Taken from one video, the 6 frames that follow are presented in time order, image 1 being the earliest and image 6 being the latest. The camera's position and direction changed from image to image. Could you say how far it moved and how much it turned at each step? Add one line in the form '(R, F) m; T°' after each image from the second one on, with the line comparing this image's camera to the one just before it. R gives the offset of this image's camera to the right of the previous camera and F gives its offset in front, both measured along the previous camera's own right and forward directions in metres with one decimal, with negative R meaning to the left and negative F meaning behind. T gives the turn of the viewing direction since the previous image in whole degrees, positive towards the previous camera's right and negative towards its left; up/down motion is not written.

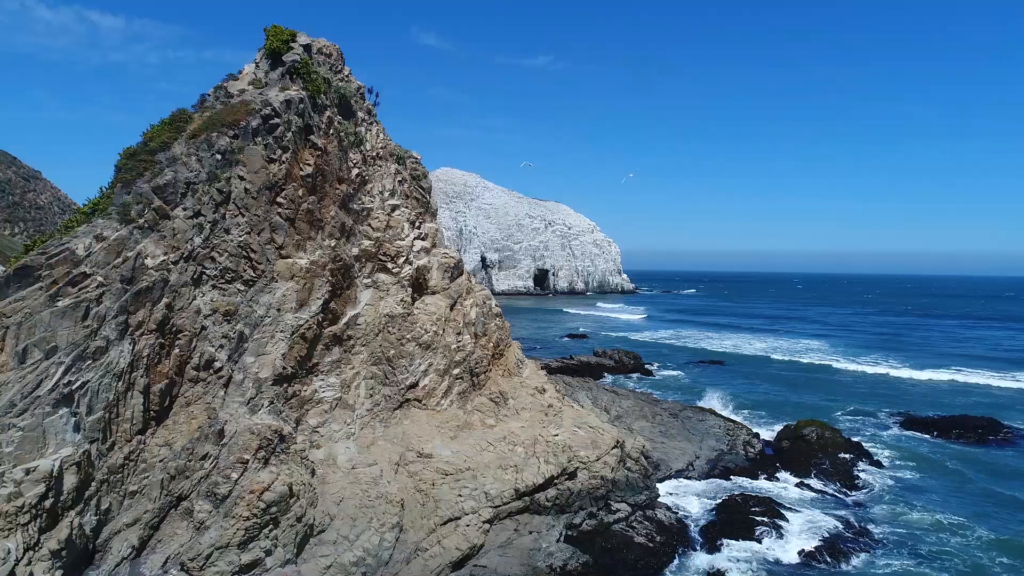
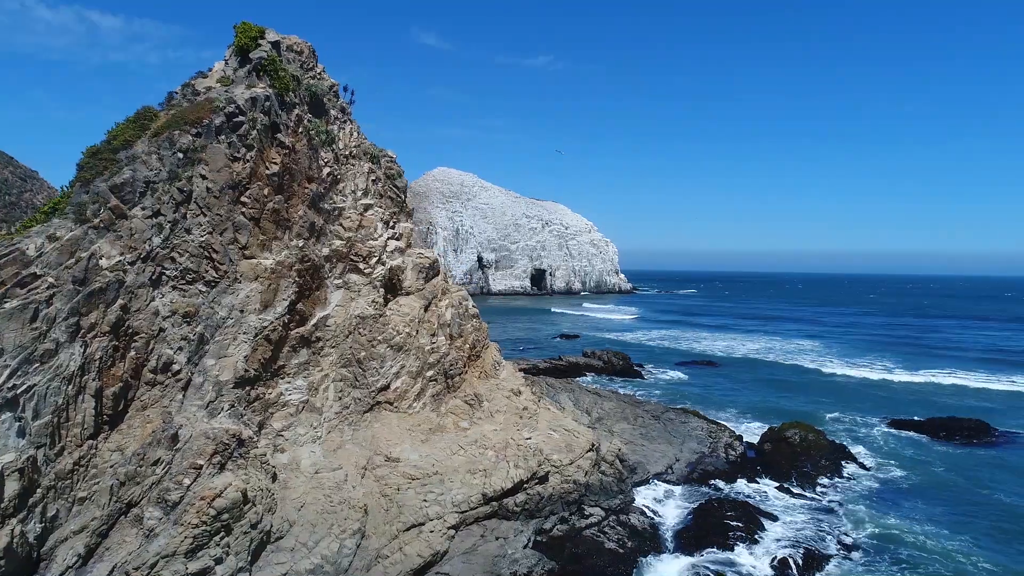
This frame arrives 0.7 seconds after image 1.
(+0.7, +0.2) m; 0°
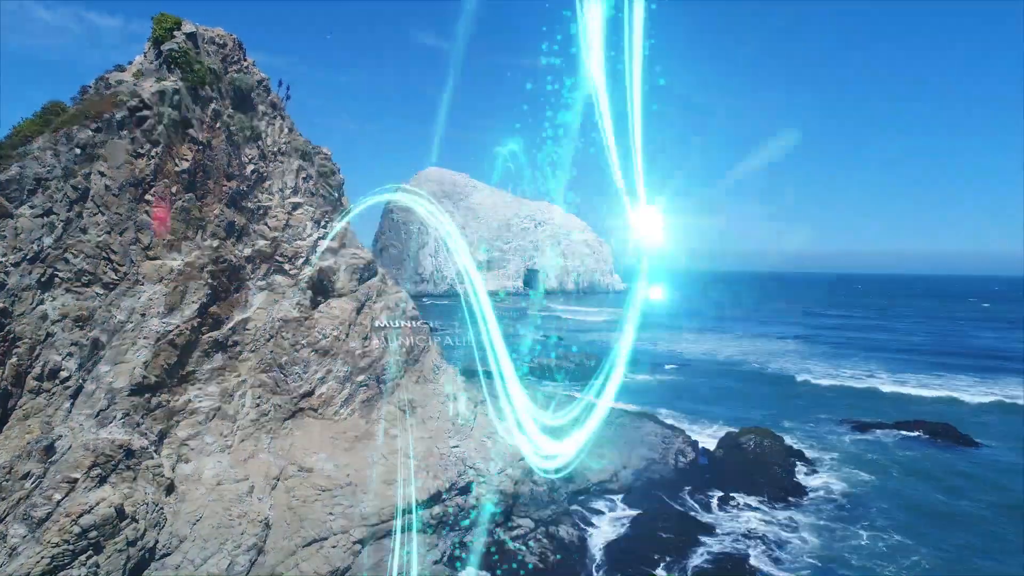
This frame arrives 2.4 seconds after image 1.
(+1.8, +0.6) m; 0°
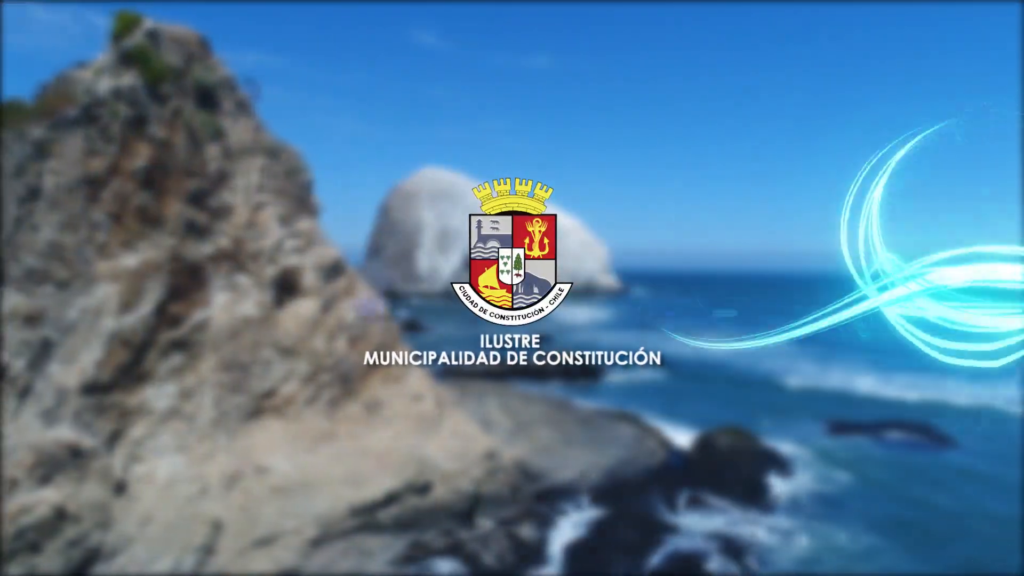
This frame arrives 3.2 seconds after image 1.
(+0.9, +0.1) m; 0°
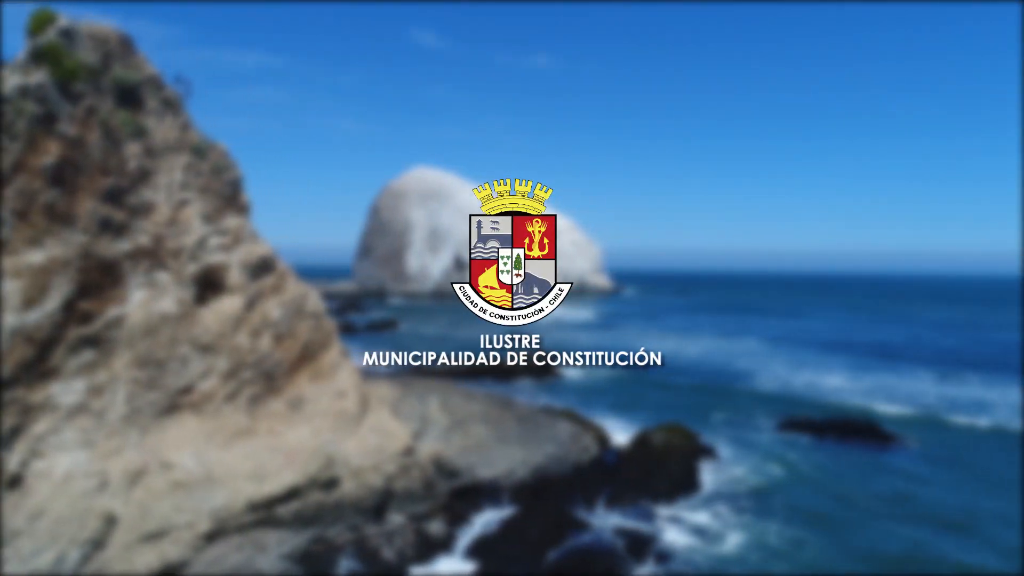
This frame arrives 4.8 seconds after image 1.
(+2.1, -0.1) m; 0°
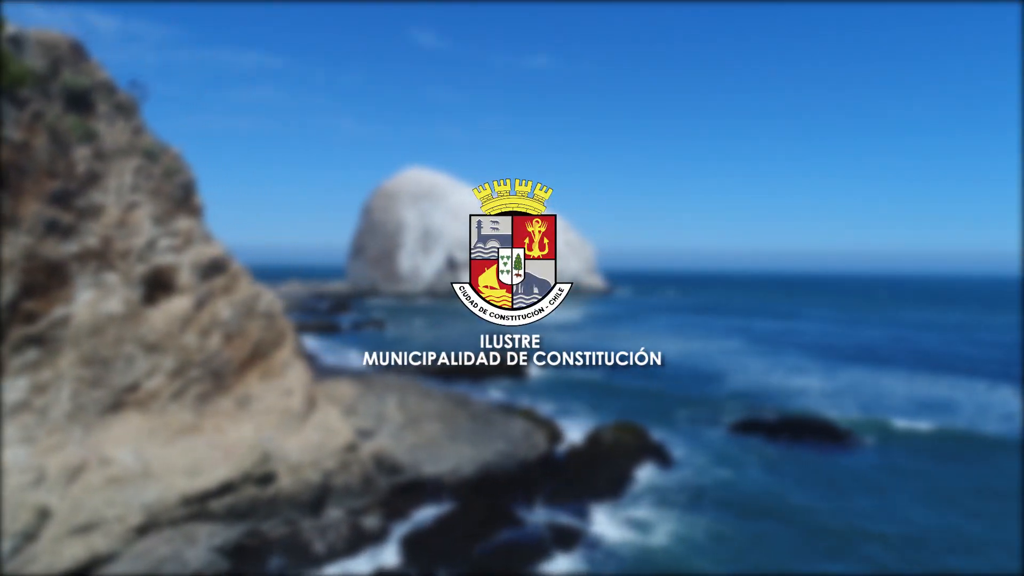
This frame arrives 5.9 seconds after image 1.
(+1.6, -0.4) m; 0°
